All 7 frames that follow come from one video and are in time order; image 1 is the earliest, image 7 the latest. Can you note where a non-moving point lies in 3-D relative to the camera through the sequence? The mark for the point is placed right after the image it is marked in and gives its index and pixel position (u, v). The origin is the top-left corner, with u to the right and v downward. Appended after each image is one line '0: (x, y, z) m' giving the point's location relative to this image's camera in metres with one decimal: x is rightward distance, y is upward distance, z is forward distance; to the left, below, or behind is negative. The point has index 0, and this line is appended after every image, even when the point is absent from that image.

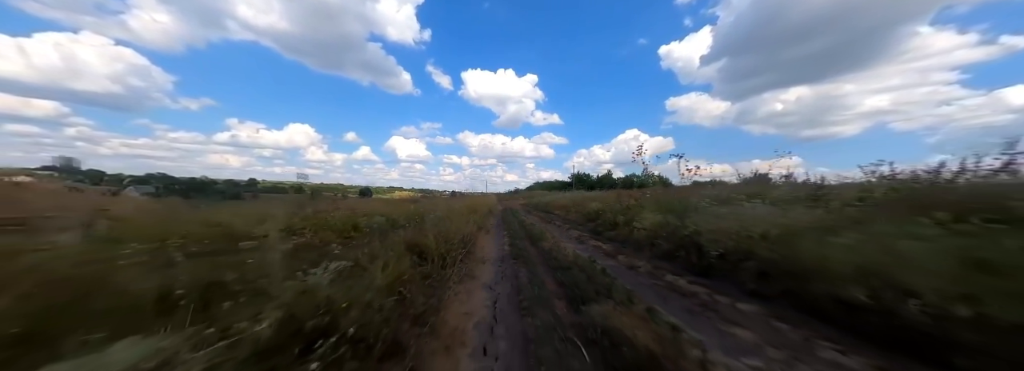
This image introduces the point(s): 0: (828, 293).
0: (+5.4, -1.7, +3.8) m
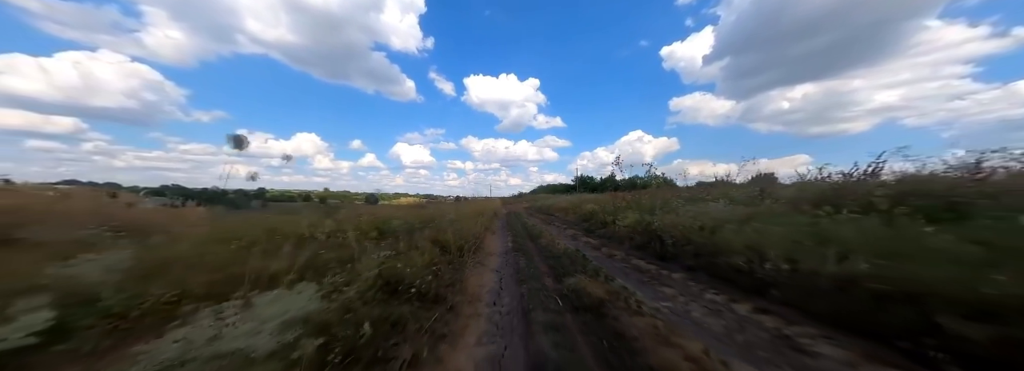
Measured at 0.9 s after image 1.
0: (+5.4, -1.8, +5.5) m
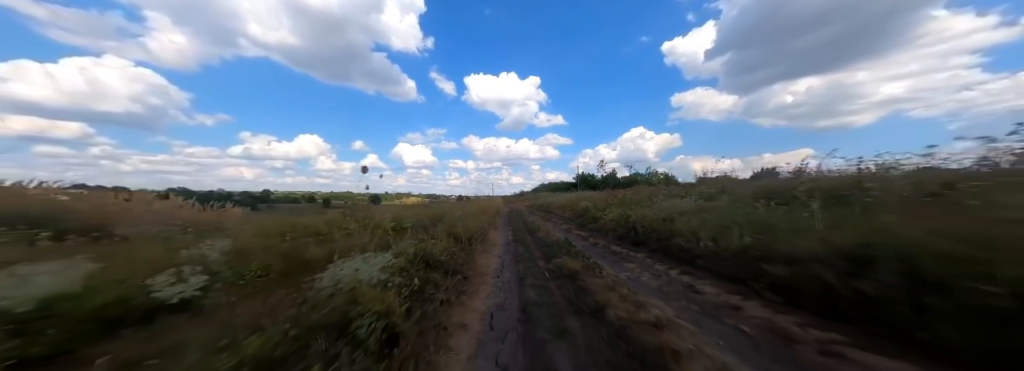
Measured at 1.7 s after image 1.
0: (+5.3, -1.8, +7.1) m
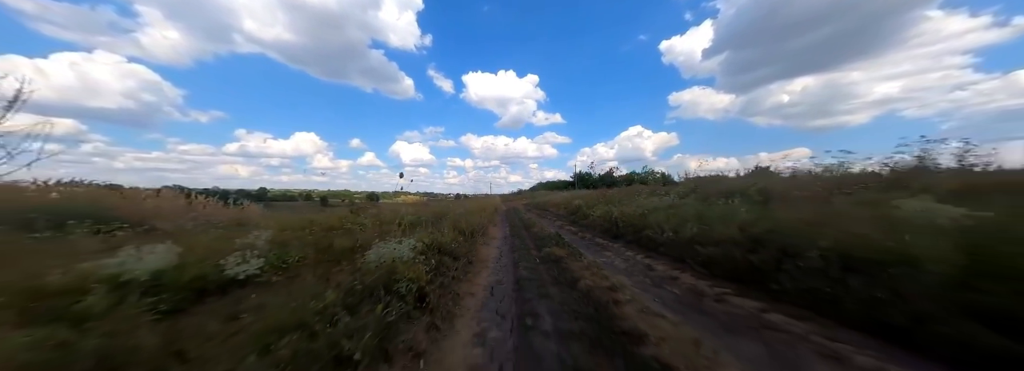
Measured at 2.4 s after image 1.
0: (+5.2, -1.8, +8.5) m
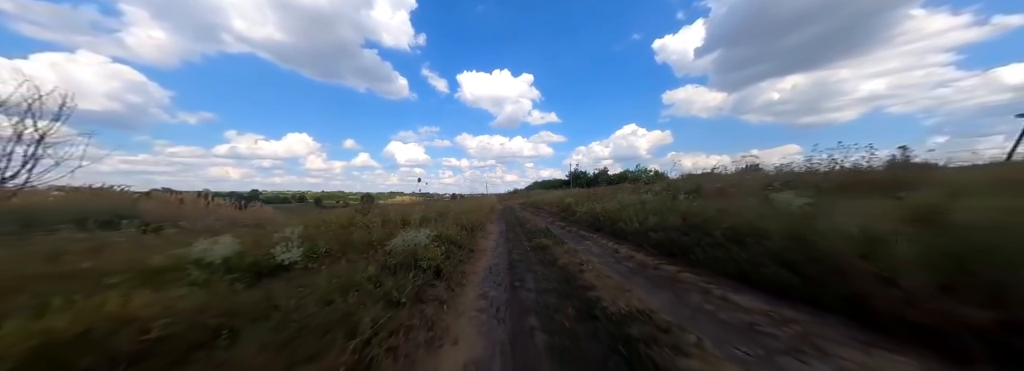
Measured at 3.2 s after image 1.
0: (+5.0, -1.8, +10.1) m
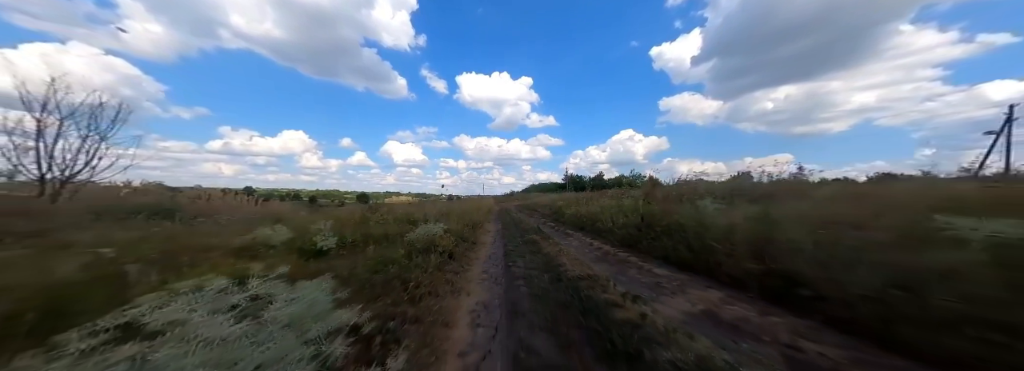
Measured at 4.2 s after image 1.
0: (+4.7, -2.1, +12.1) m
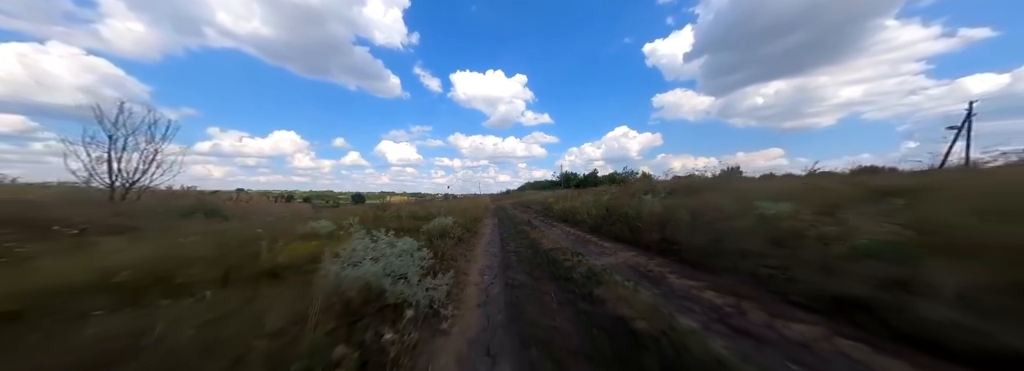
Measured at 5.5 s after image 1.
0: (+4.4, -2.1, +14.7) m
